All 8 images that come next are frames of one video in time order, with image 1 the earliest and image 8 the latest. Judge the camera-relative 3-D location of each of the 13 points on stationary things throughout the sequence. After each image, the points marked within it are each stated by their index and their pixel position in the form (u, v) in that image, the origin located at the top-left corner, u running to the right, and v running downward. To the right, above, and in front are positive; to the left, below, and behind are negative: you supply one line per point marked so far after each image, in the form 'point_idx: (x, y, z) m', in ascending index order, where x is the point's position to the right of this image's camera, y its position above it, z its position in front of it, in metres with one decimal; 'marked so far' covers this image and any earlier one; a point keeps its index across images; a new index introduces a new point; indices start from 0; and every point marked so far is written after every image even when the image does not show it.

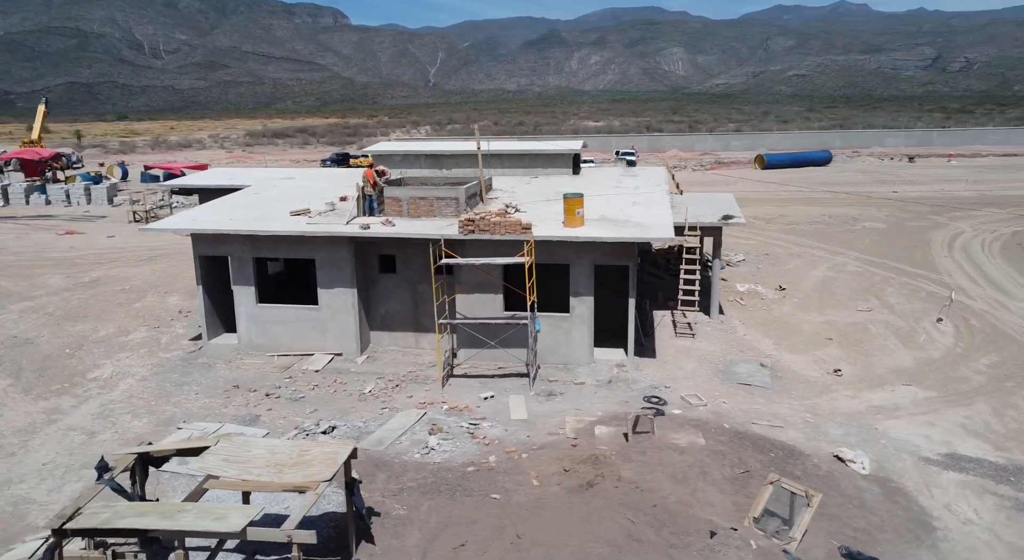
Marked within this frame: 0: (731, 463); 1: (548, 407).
0: (+4.1, -3.2, +12.5) m
1: (+0.9, -2.7, +15.1) m
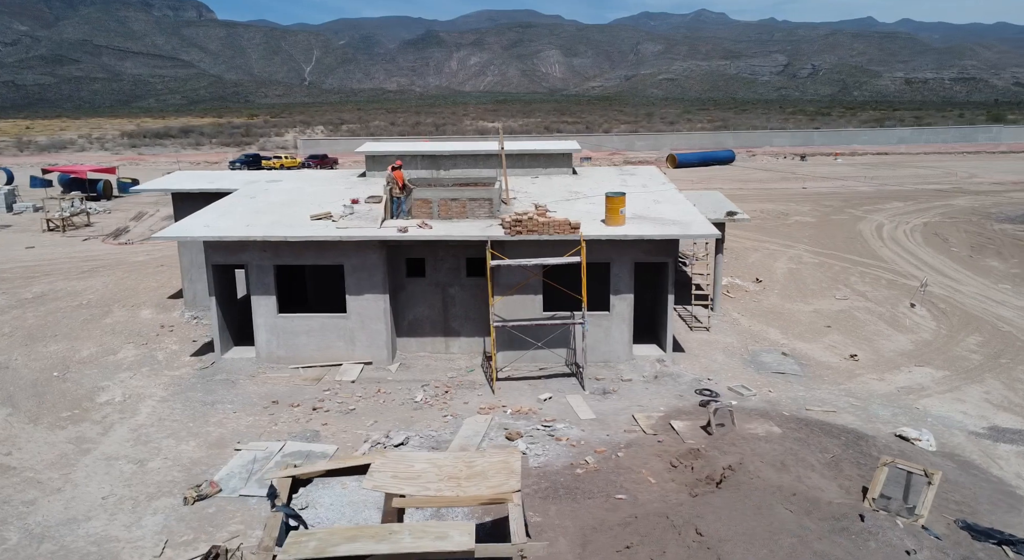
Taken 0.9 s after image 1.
0: (+5.8, -3.1, +13.0) m
1: (+2.2, -2.7, +15.2) m
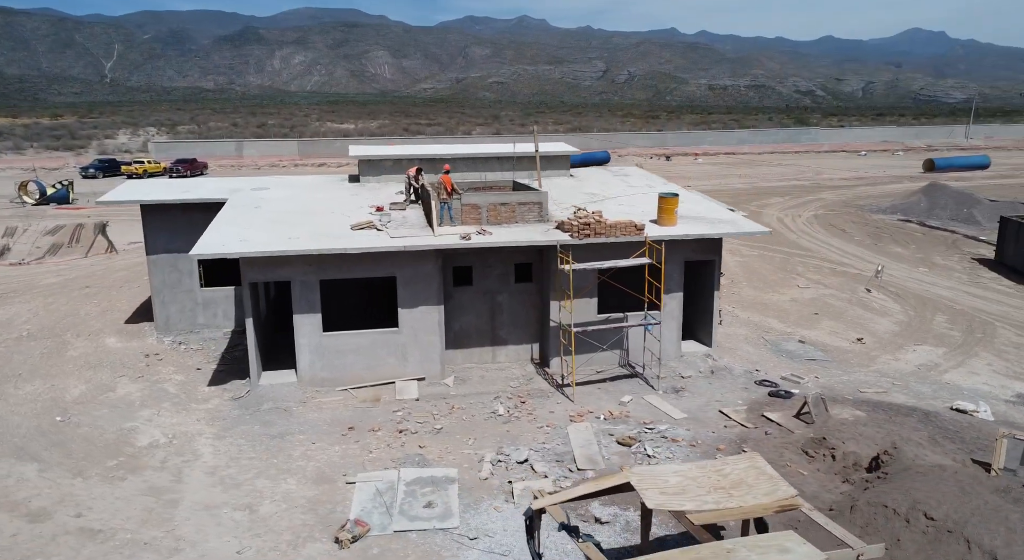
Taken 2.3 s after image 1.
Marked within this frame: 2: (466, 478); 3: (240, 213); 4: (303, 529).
0: (+7.9, -2.9, +14.1) m
1: (+3.9, -2.7, +15.4) m
2: (-0.8, -3.4, +12.2) m
3: (-6.6, +1.6, +17.8) m
4: (-3.1, -3.7, +10.8) m
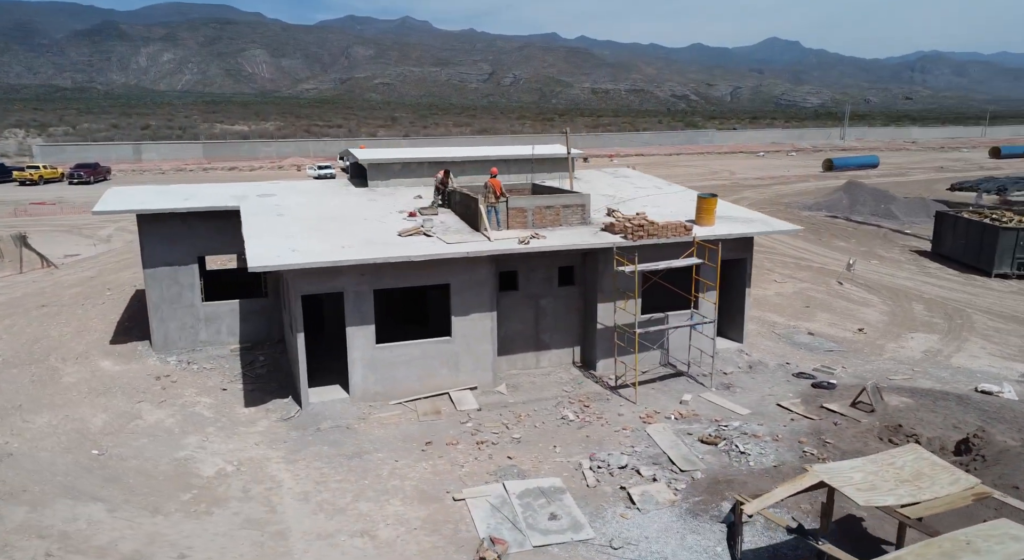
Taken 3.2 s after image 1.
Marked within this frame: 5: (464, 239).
0: (+9.3, -2.7, +15.1) m
1: (+5.2, -2.6, +15.8) m
2: (+1.1, -3.5, +12.0) m
3: (-5.7, +1.4, +16.7) m
4: (-1.0, -3.9, +10.3) m
5: (-1.0, +0.9, +15.5) m
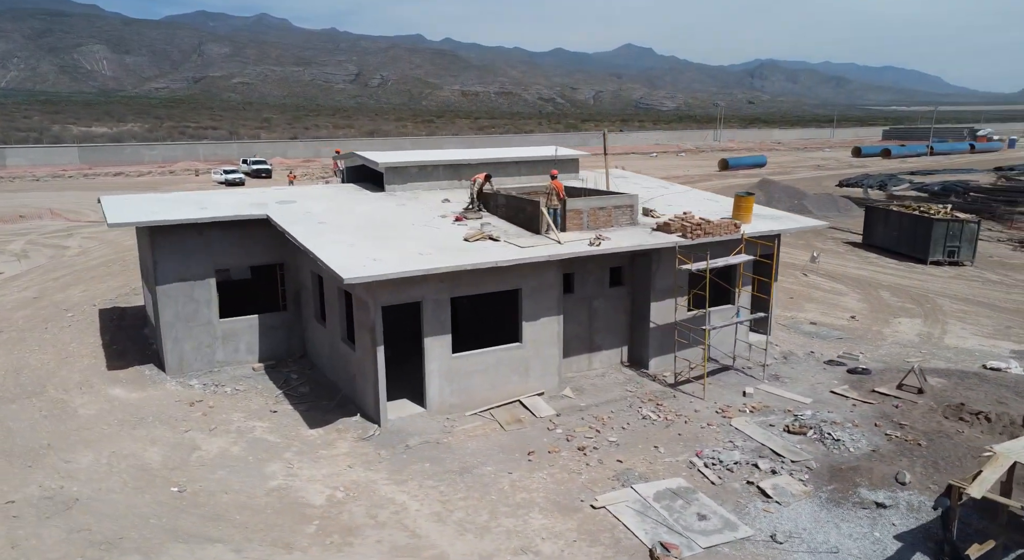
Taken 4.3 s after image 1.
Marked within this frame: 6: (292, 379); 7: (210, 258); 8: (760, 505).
0: (+10.8, -2.4, +16.4) m
1: (+6.7, -2.5, +16.5) m
2: (+3.2, -3.5, +12.1) m
3: (-4.4, +1.1, +15.6) m
4: (+1.4, -3.9, +10.1) m
5: (+0.4, +0.8, +15.3) m
6: (-5.1, -2.3, +16.9) m
7: (-7.1, +0.5, +17.0) m
8: (+3.9, -3.6, +11.5) m
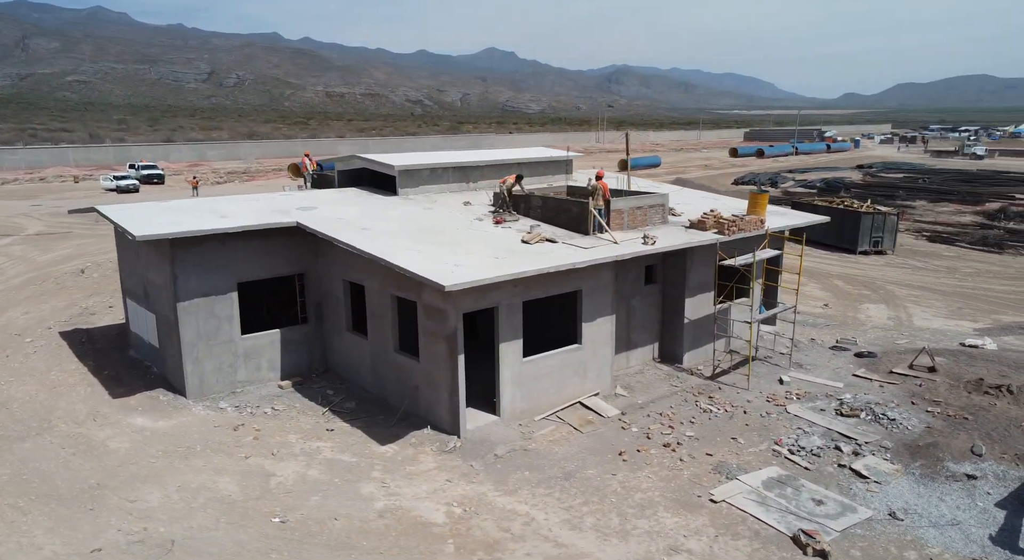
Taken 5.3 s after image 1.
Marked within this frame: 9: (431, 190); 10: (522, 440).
0: (+11.8, -2.1, +18.1) m
1: (+7.7, -2.3, +17.5) m
2: (+5.0, -3.4, +12.6) m
3: (-3.2, +0.9, +14.8) m
4: (+3.6, -3.9, +10.3) m
5: (+1.6, +0.8, +15.3) m
6: (-4.0, -2.5, +16.0) m
7: (-6.1, +0.2, +15.8) m
8: (+5.9, -3.4, +12.1) m
9: (-2.2, +2.4, +19.5) m
10: (+0.2, -3.0, +13.6) m
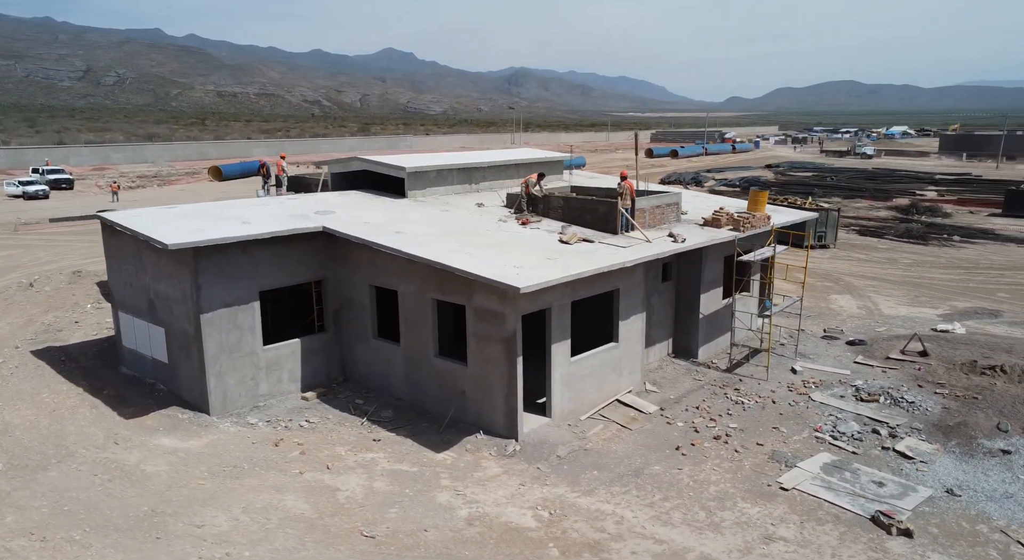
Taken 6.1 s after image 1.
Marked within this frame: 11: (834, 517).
0: (+12.2, -1.8, +19.5) m
1: (+8.2, -2.1, +18.4) m
2: (+6.2, -3.2, +13.2) m
3: (-2.4, +0.8, +14.4) m
4: (+5.1, -3.8, +10.7) m
5: (+2.4, +0.8, +15.4) m
6: (-3.2, -2.7, +15.4) m
7: (-5.4, 0.0, +15.0) m
8: (+7.1, -3.3, +12.8) m
9: (-2.0, +2.3, +19.1) m
10: (+1.2, -3.0, +13.6) m
11: (+5.0, -3.7, +11.2) m
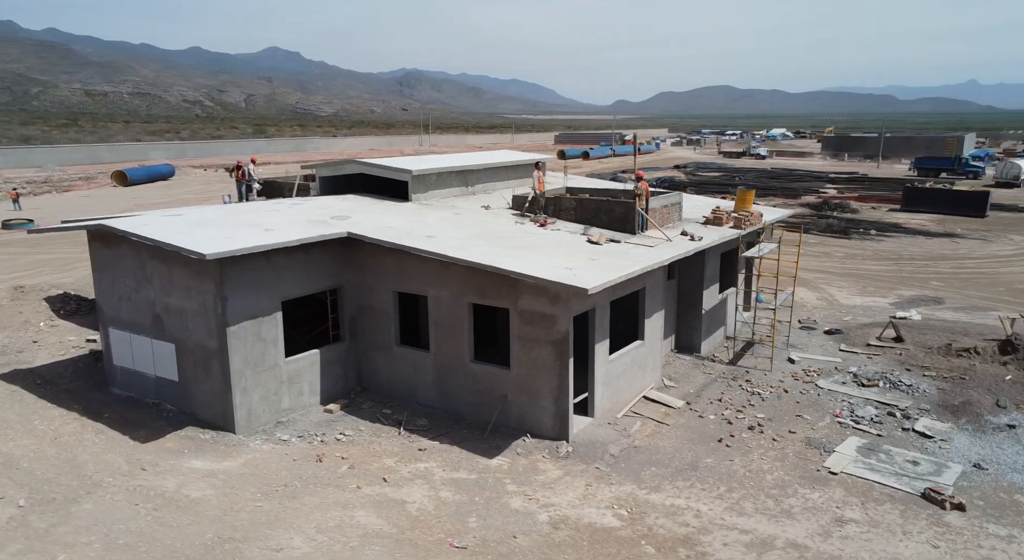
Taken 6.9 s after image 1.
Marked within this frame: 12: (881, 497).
0: (+12.2, -1.5, +21.1) m
1: (+8.4, -1.9, +19.5) m
2: (+7.1, -3.1, +14.0) m
3: (-1.6, +0.7, +14.1) m
4: (+6.3, -3.7, +11.4) m
5: (+2.9, +0.9, +15.7) m
6: (-2.6, -2.8, +15.0) m
7: (-4.7, -0.1, +14.3) m
8: (+8.0, -3.1, +13.7) m
9: (-1.9, +2.2, +18.9) m
10: (+2.1, -3.0, +13.8) m
11: (+6.2, -3.6, +11.9) m
12: (+5.9, -3.6, +11.8) m
